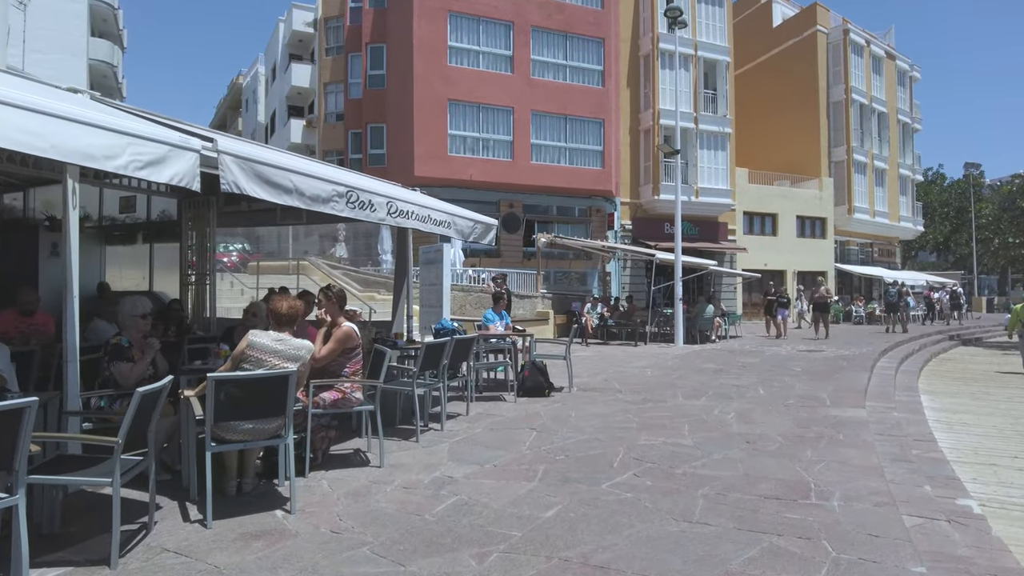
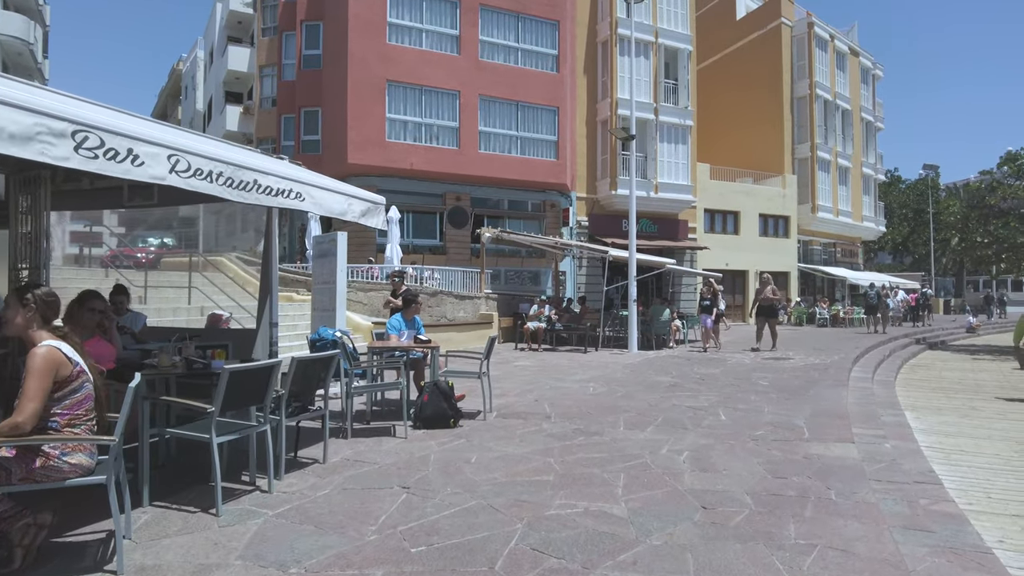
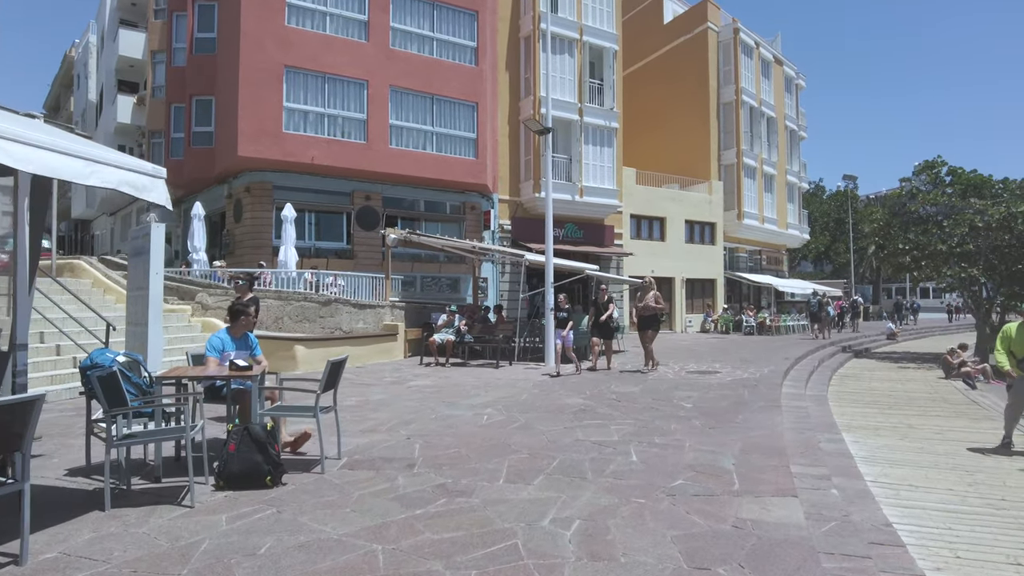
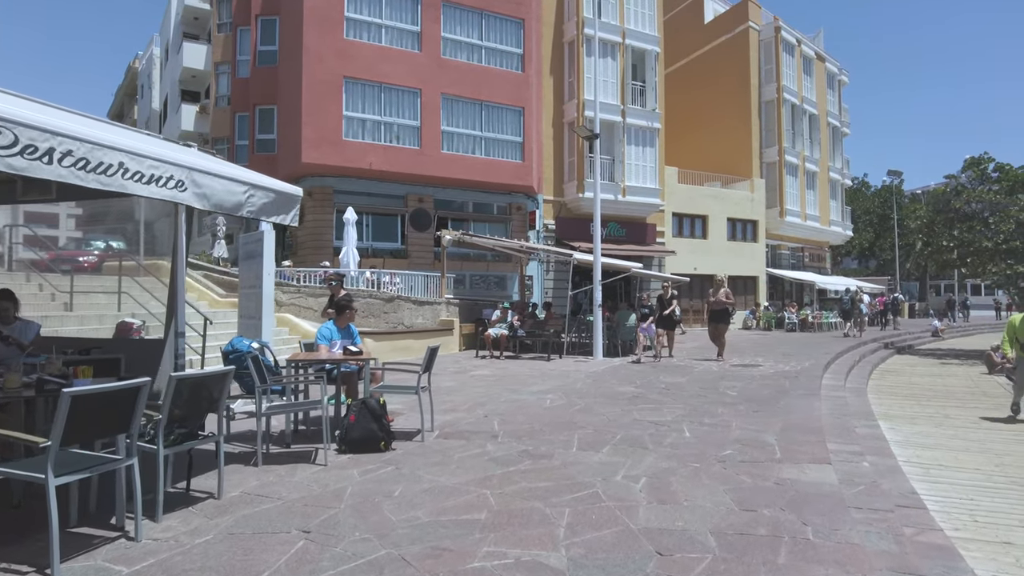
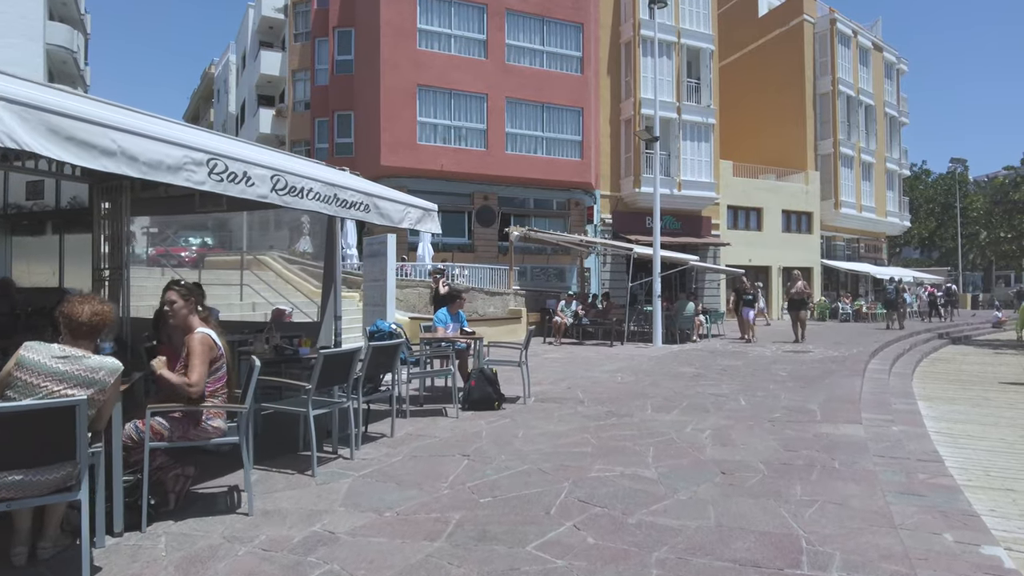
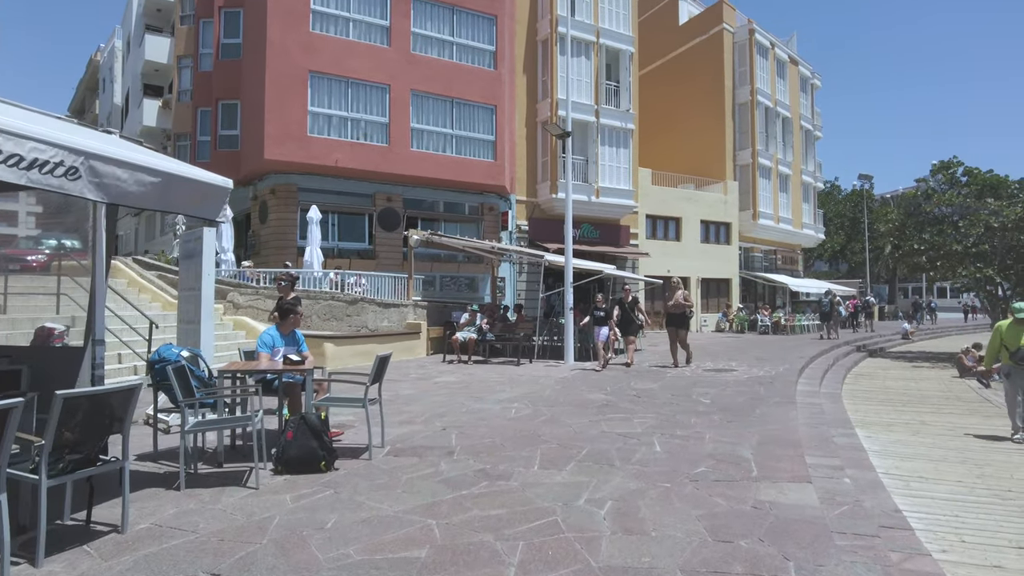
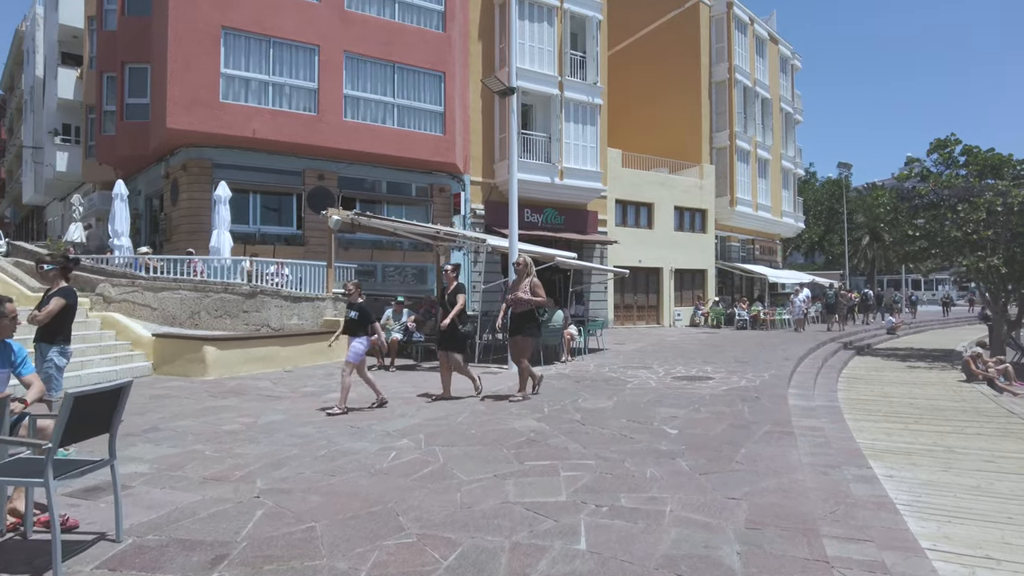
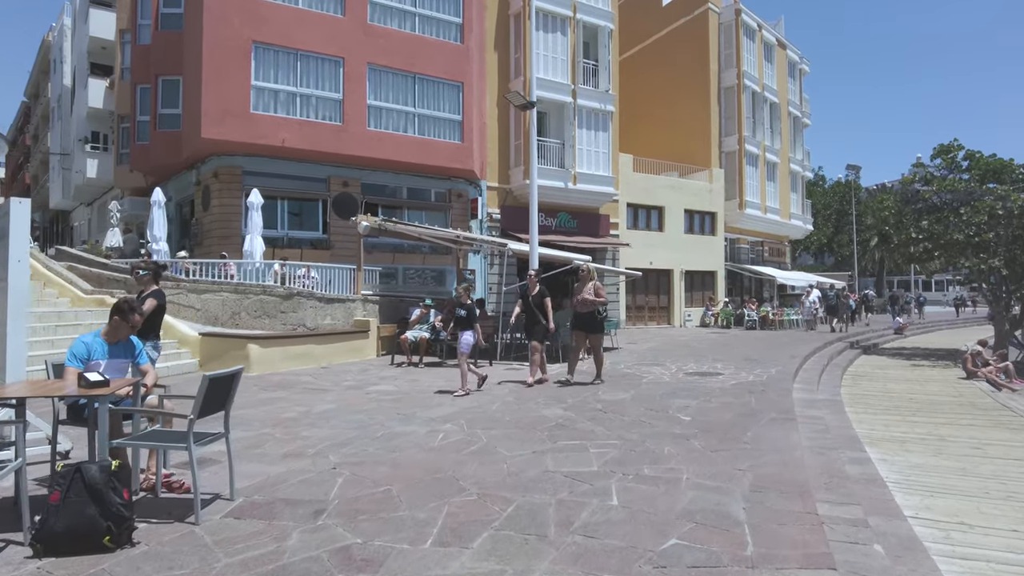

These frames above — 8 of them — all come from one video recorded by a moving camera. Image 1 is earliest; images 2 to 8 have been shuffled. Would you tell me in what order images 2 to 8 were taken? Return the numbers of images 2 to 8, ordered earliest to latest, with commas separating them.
5, 2, 4, 6, 3, 8, 7
